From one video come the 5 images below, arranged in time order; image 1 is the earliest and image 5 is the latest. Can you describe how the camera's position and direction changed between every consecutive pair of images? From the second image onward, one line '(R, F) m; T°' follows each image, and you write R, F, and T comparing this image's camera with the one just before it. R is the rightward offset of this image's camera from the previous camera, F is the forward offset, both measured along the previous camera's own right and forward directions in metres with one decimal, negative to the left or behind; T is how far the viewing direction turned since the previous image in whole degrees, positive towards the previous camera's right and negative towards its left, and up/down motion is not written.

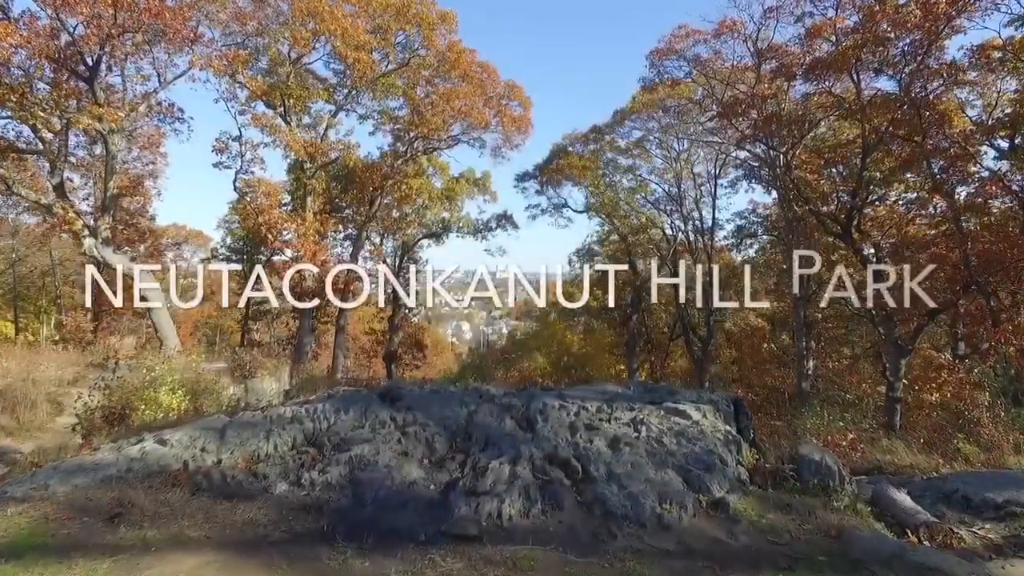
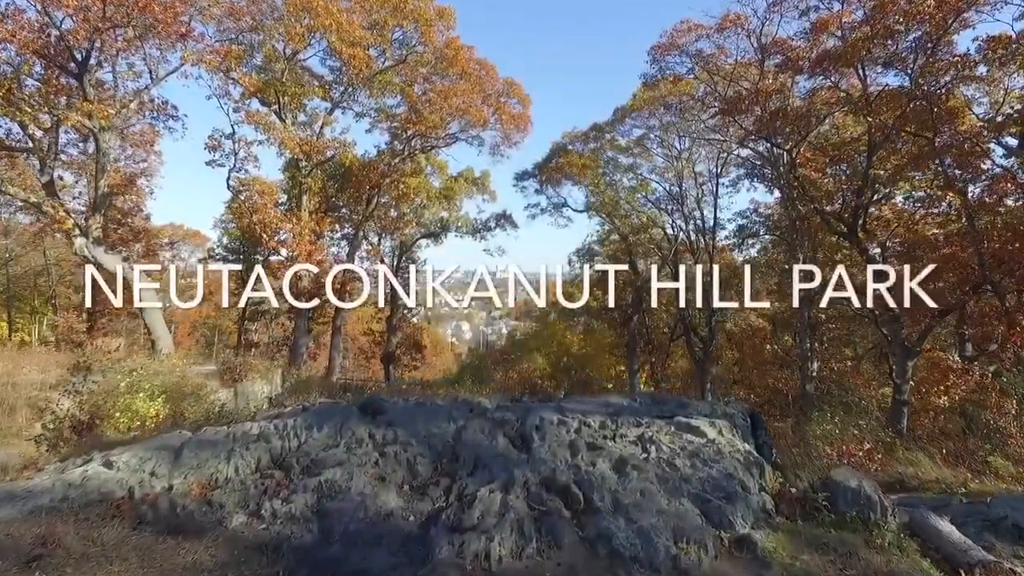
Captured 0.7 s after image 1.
(0.0, +0.2) m; 0°
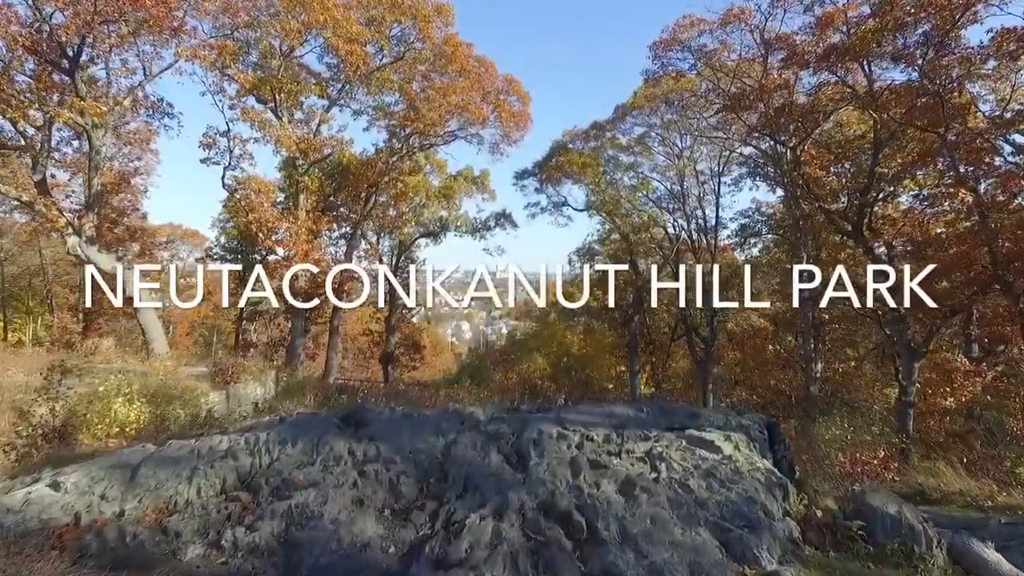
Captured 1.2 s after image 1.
(0.0, +0.2) m; 0°
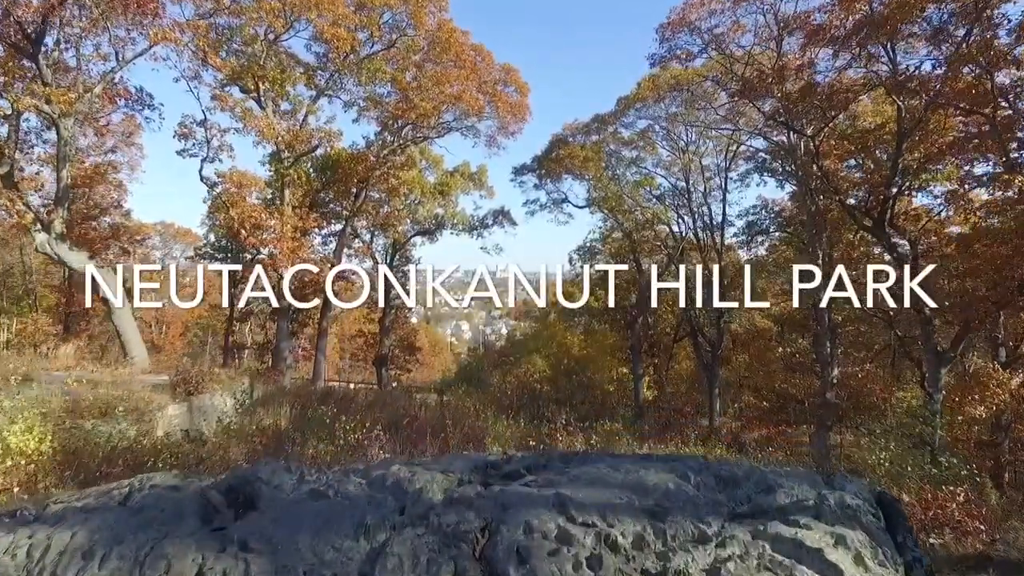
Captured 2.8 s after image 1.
(+0.1, +0.8) m; 0°
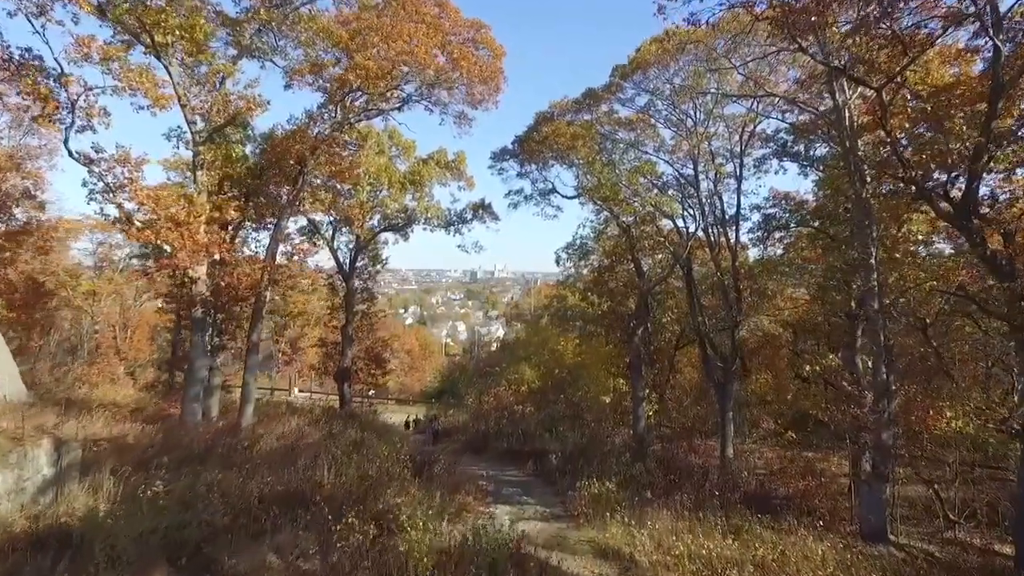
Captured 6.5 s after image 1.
(+0.6, +2.7) m; 0°
